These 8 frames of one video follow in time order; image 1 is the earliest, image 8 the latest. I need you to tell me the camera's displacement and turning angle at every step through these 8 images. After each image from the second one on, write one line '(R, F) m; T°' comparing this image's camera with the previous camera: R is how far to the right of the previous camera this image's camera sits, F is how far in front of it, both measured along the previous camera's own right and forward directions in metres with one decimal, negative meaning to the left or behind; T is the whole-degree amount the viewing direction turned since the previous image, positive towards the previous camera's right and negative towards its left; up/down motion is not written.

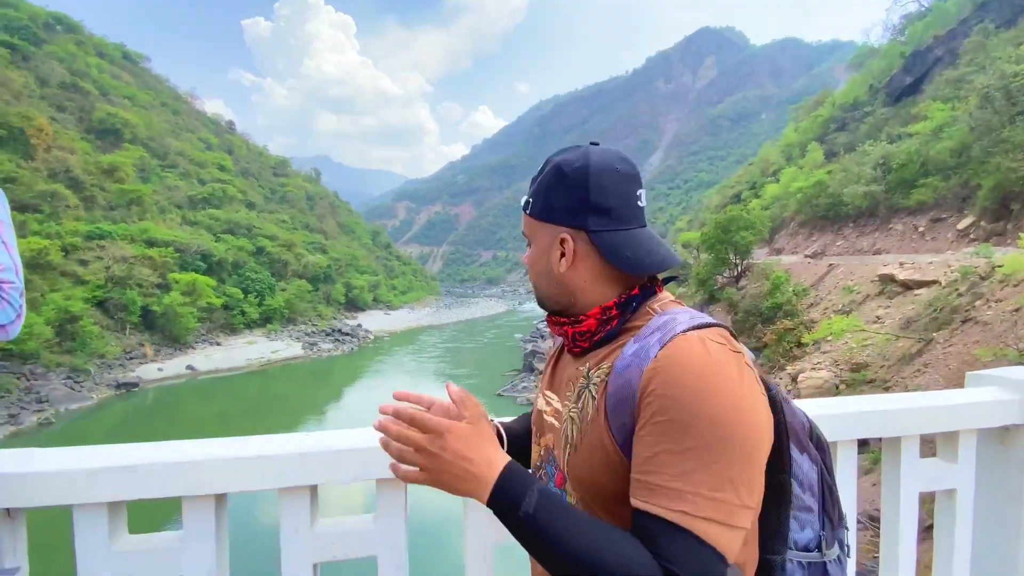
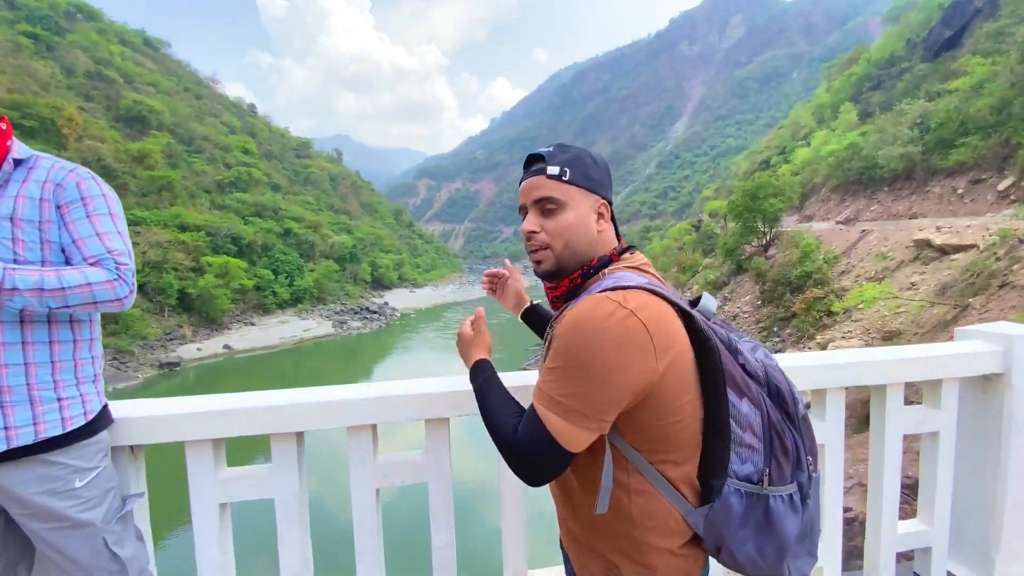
(-0.1, -0.4) m; -3°
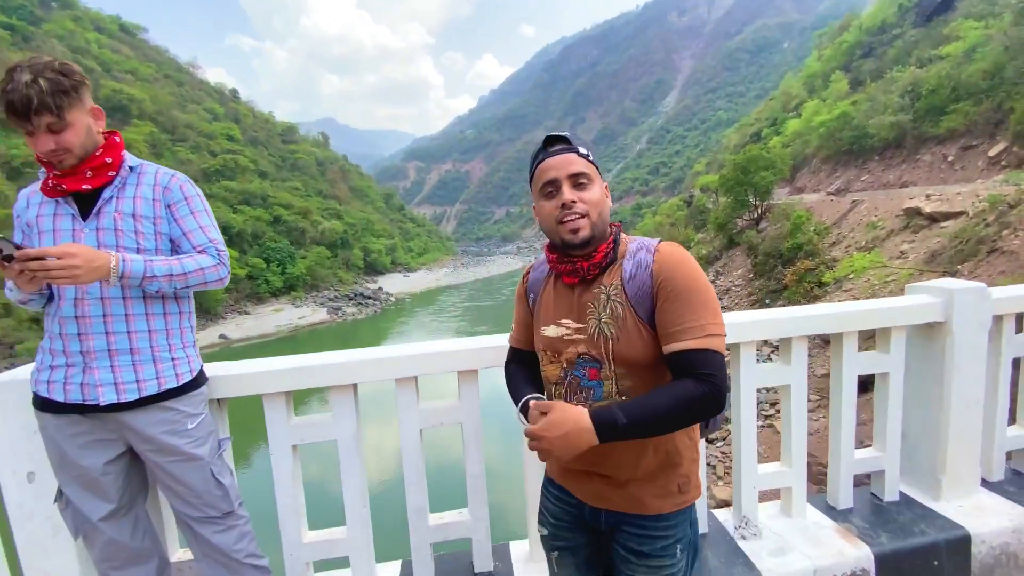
(0.0, -0.2) m; +1°
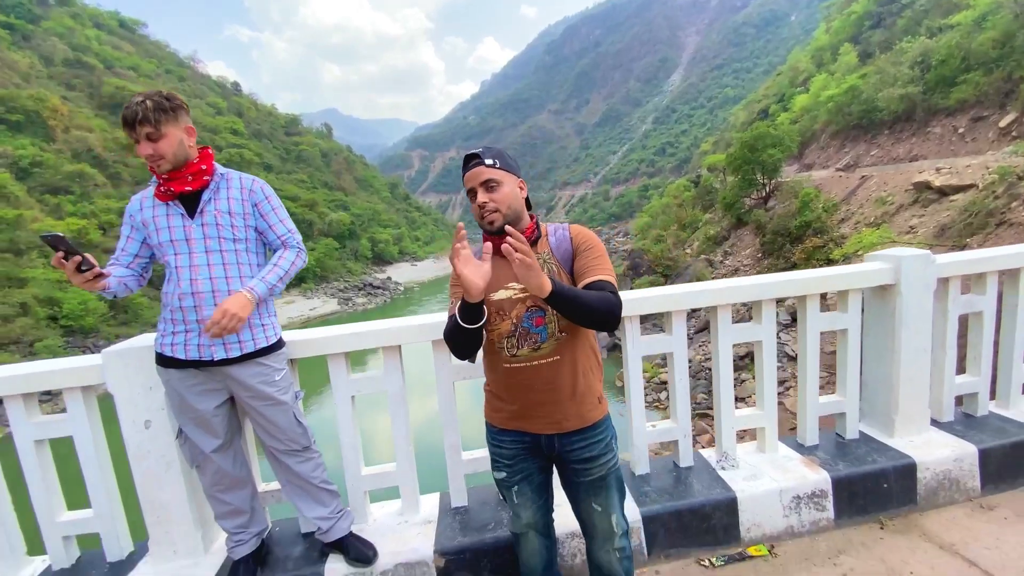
(0.0, -0.4) m; -1°
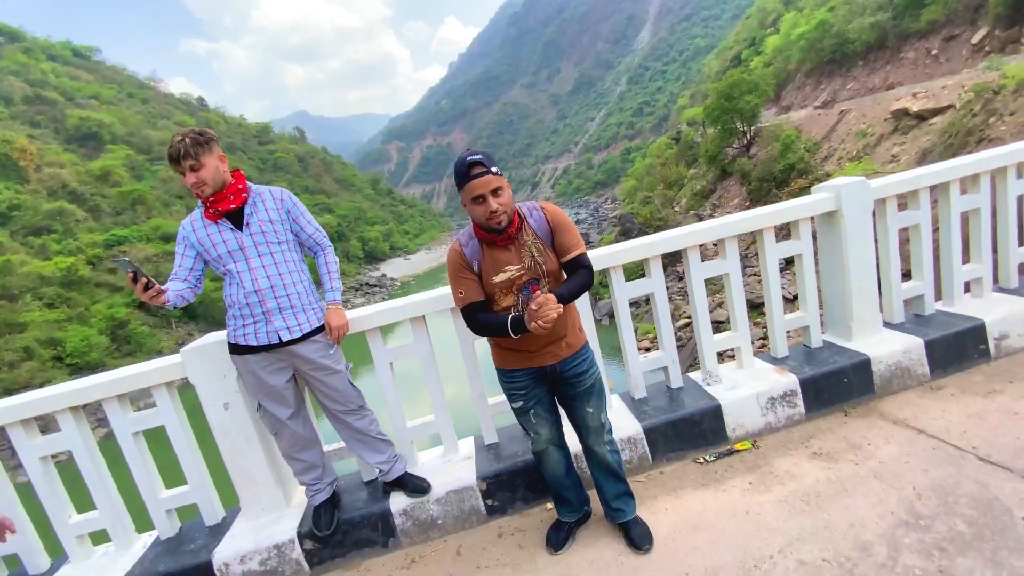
(0.0, -0.4) m; 0°
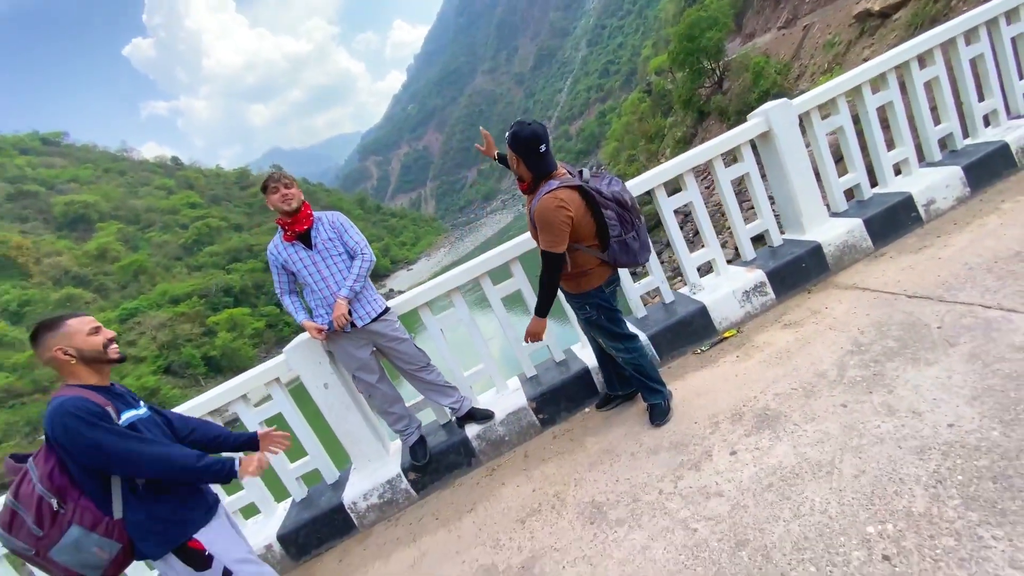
(-0.1, -0.6) m; -1°
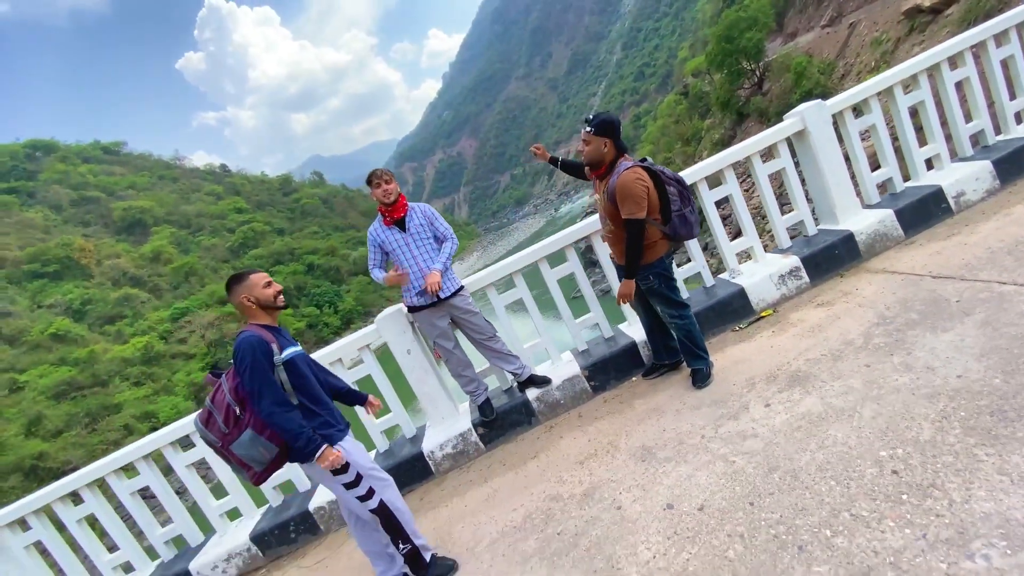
(-0.2, -0.4) m; -4°
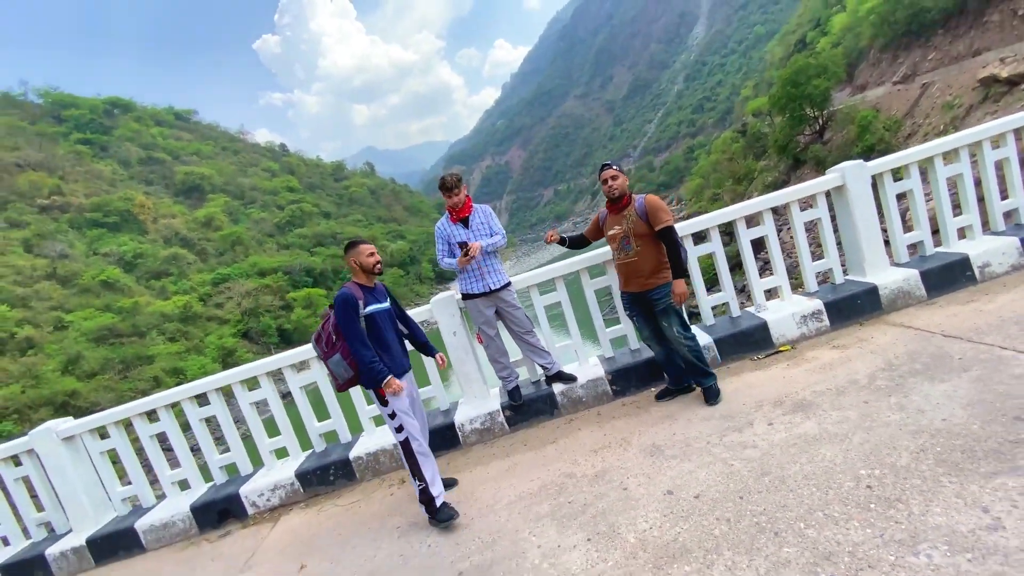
(-0.1, -0.4) m; -3°
